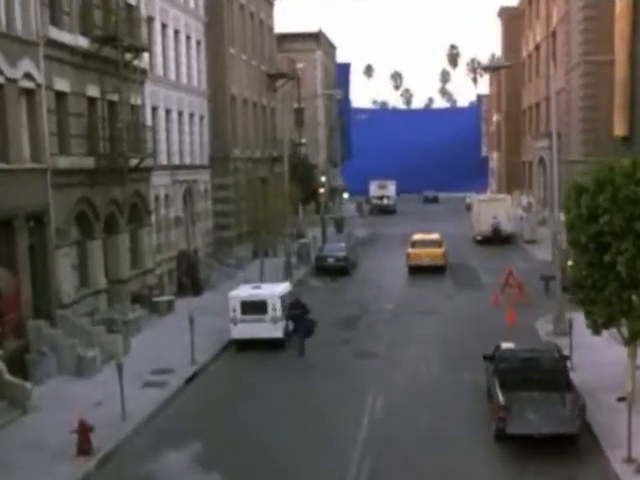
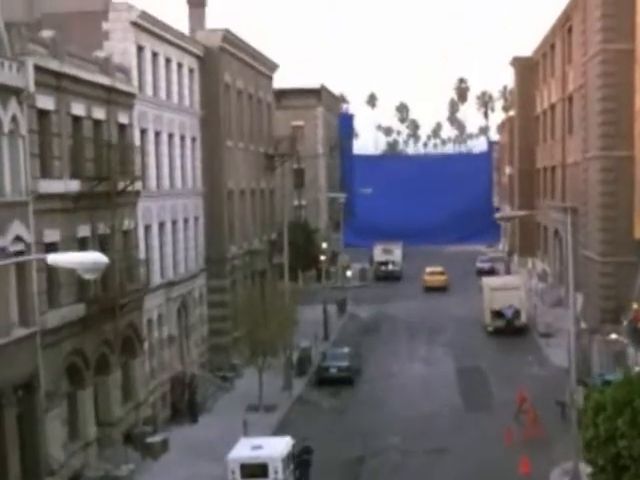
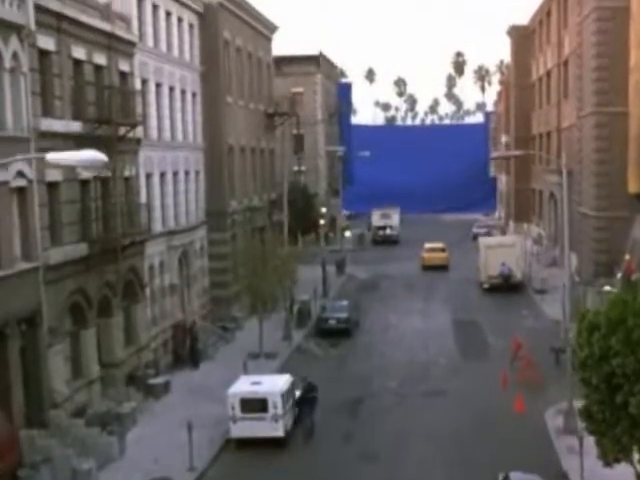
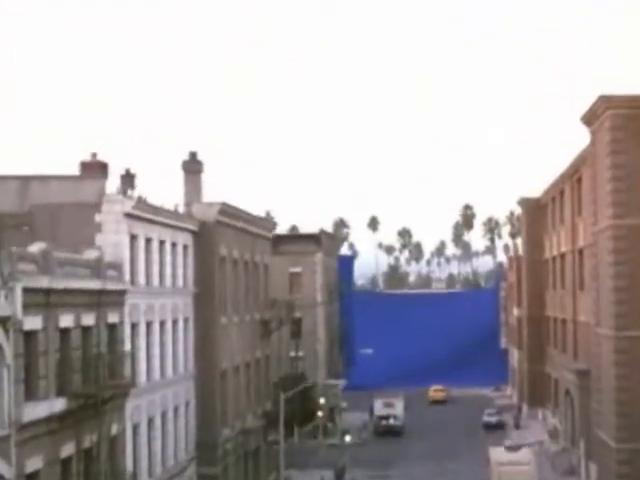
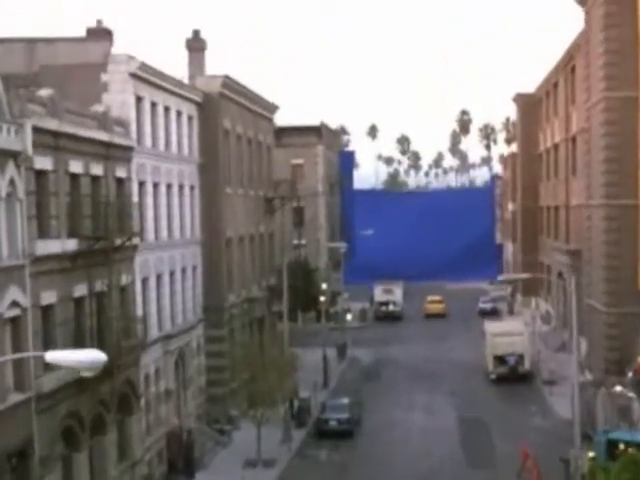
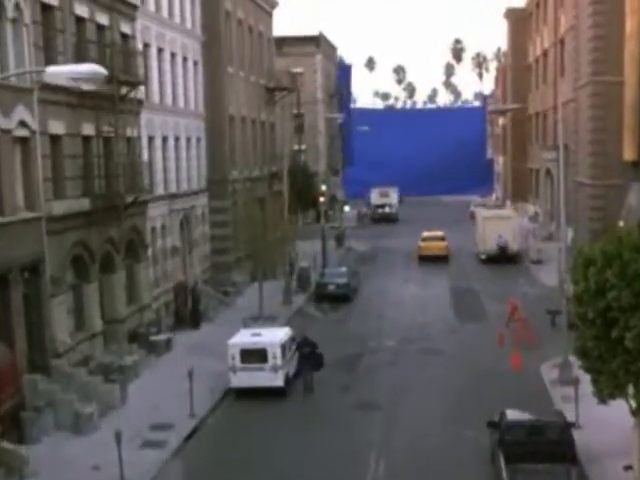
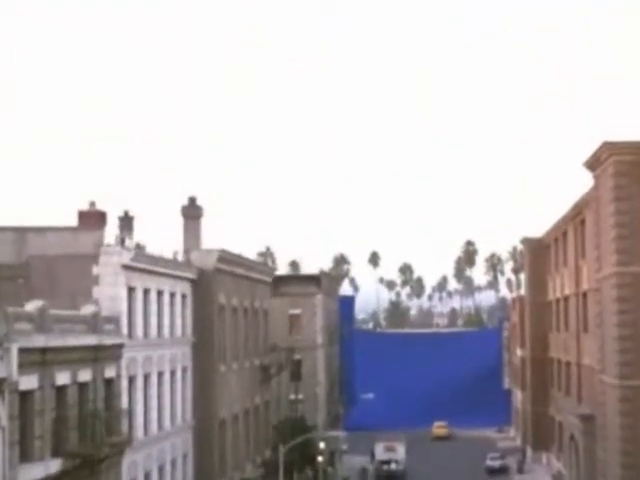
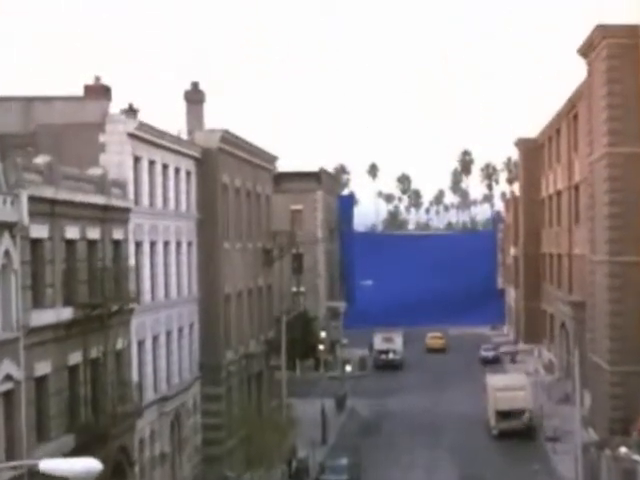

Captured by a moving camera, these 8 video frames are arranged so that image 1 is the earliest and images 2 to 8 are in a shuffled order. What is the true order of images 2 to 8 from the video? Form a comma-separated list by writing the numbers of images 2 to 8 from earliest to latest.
6, 3, 2, 5, 8, 4, 7
